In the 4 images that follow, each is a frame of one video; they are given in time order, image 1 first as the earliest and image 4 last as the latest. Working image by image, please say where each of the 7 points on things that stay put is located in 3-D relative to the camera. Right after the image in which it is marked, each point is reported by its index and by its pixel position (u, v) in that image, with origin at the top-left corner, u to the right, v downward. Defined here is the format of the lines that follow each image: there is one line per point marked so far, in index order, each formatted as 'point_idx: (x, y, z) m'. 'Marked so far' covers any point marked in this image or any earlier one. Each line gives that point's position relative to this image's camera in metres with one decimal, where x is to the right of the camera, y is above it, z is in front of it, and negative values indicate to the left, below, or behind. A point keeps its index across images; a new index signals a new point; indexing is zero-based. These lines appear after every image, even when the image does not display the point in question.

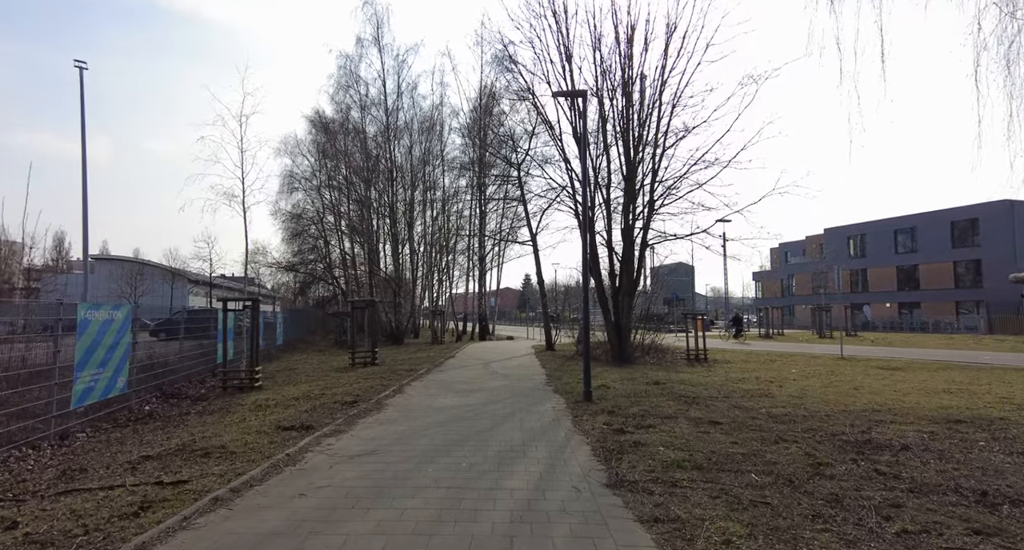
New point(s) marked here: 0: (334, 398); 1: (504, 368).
0: (-3.6, -2.5, +9.9) m
1: (-0.3, -3.2, +16.4) m
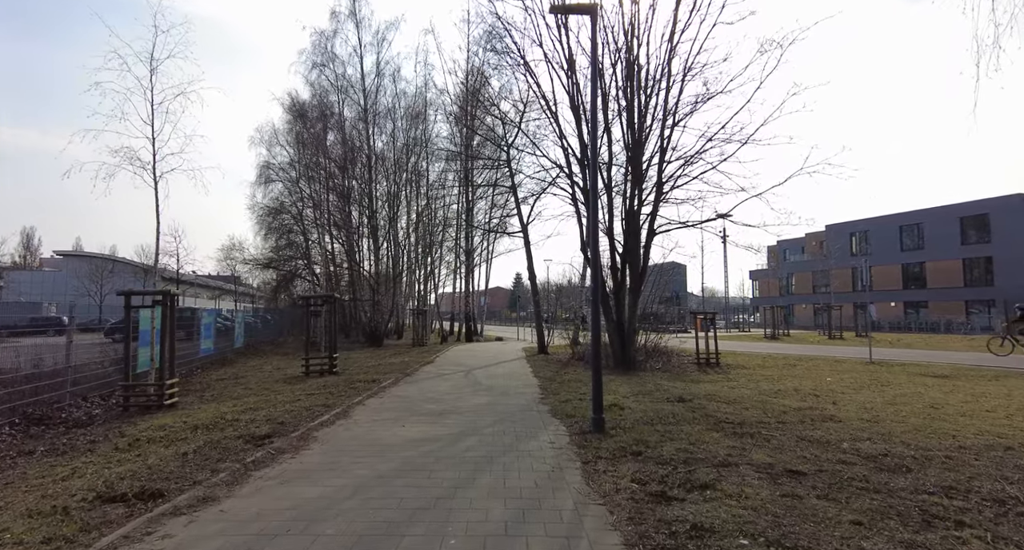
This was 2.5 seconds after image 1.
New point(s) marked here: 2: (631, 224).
0: (-3.9, -2.2, +7.1) m
1: (-0.7, -2.9, +13.7) m
2: (+4.3, +2.0, +17.7) m
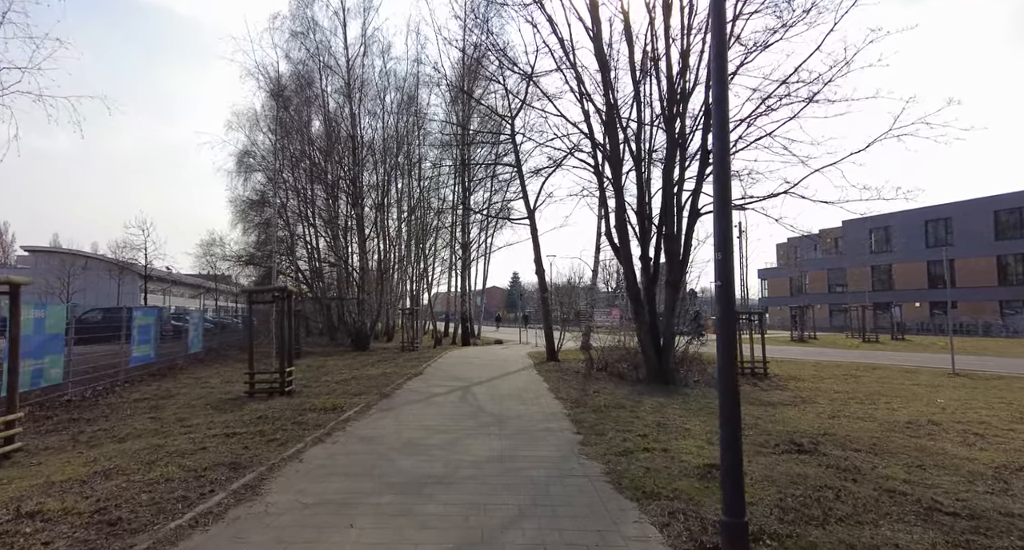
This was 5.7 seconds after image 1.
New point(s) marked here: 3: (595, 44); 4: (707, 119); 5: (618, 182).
0: (-3.5, -1.9, +3.5) m
1: (-0.4, -2.6, +10.2) m
2: (+4.6, +2.2, +14.2) m
3: (+2.6, +7.4, +15.5) m
4: (+5.9, +4.7, +14.5) m
5: (+3.4, +3.0, +15.3) m
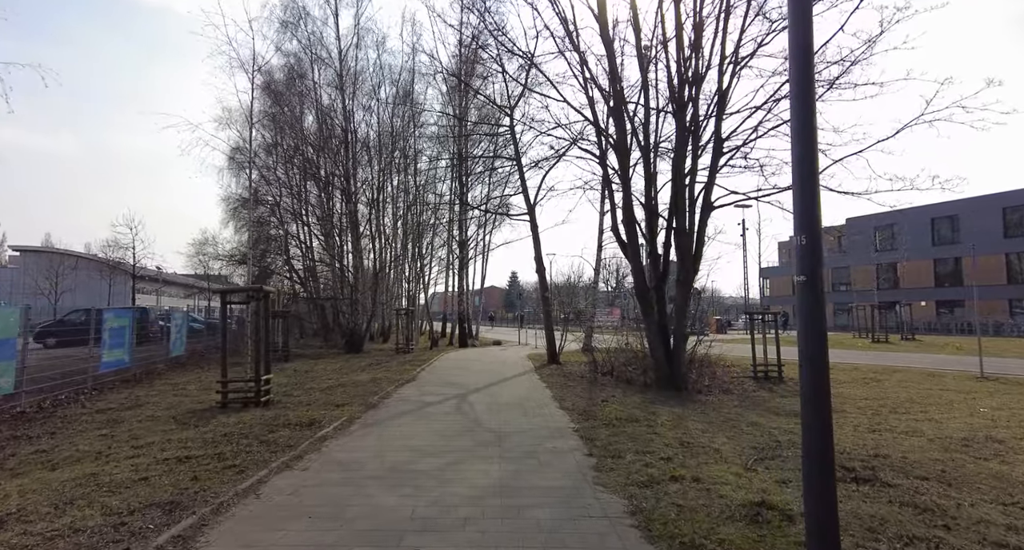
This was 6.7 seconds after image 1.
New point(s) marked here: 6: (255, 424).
0: (-3.5, -1.9, +2.5) m
1: (-0.4, -2.6, +9.1) m
2: (+4.6, +2.3, +13.2) m
3: (+2.6, +7.4, +14.4) m
4: (+5.8, +4.8, +13.4) m
5: (+3.4, +3.0, +14.3) m
6: (-4.2, -2.5, +8.0) m
